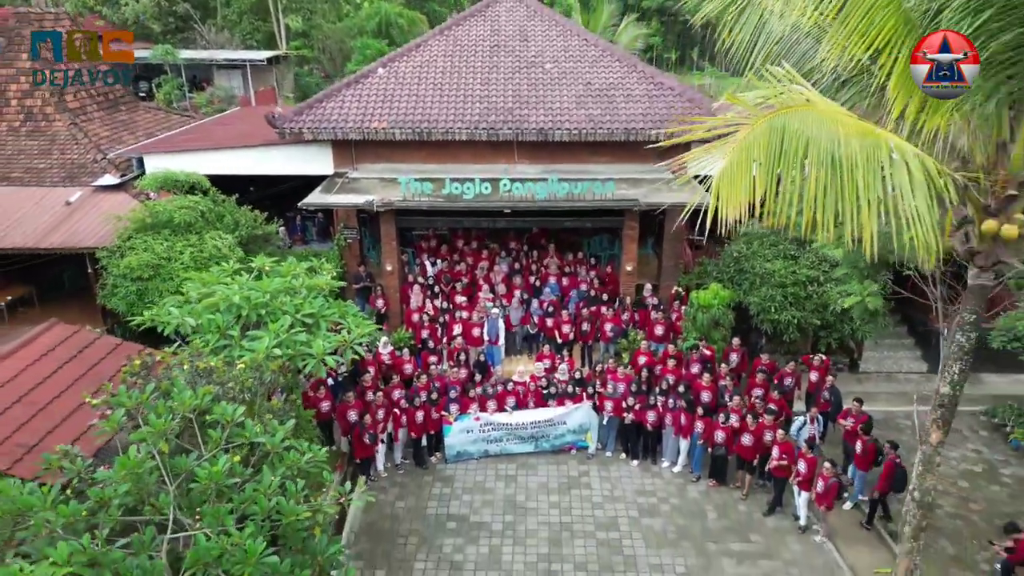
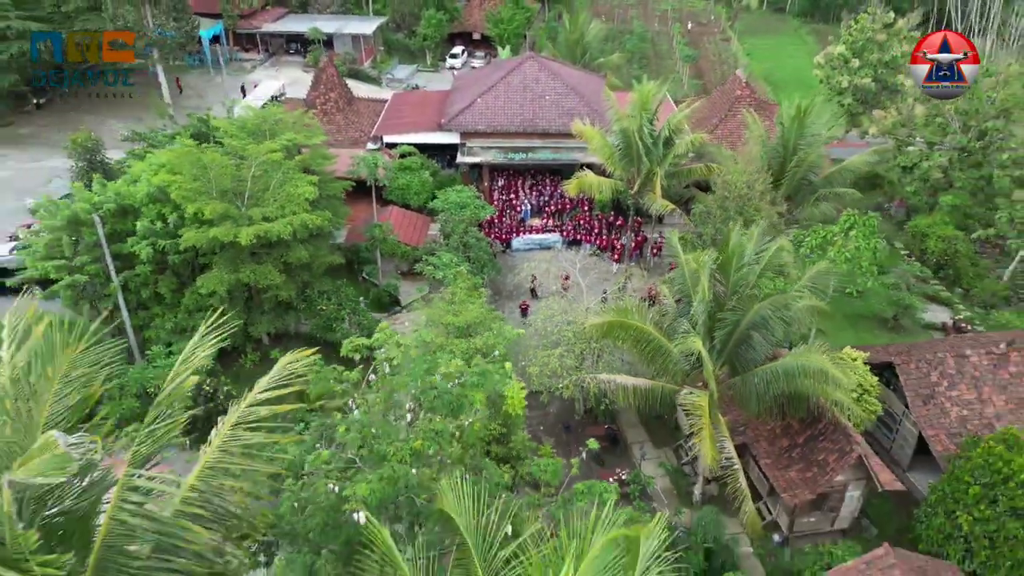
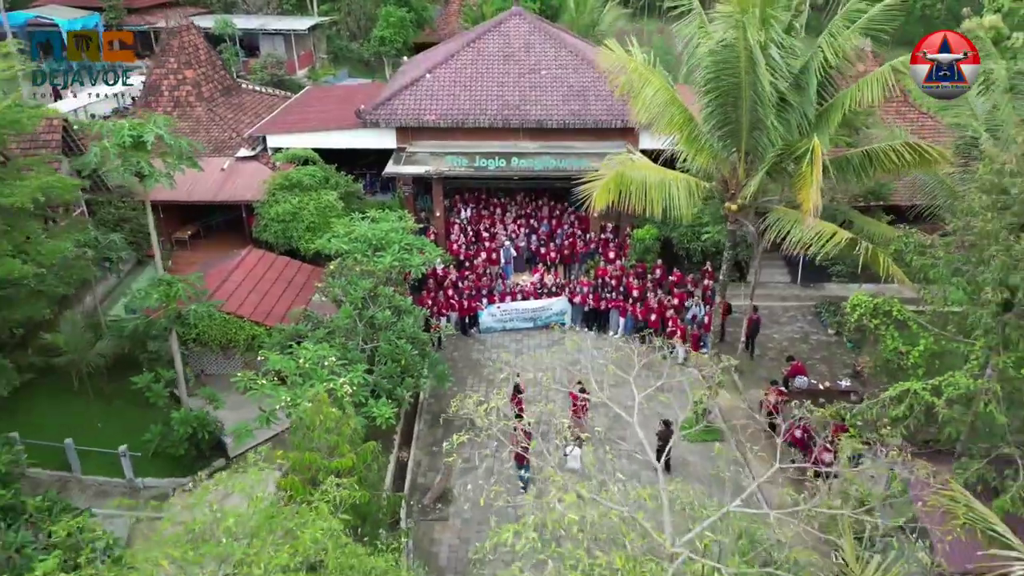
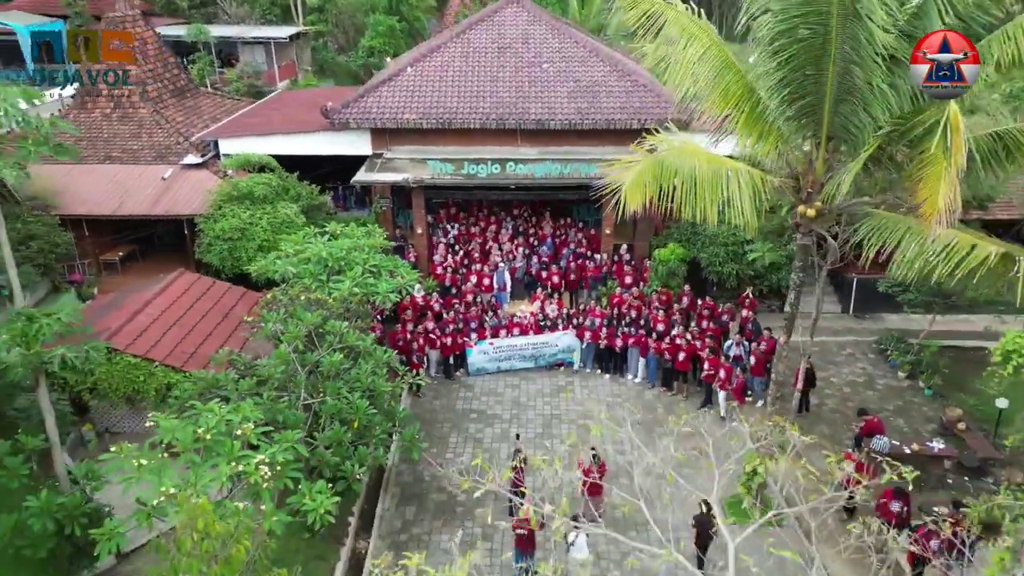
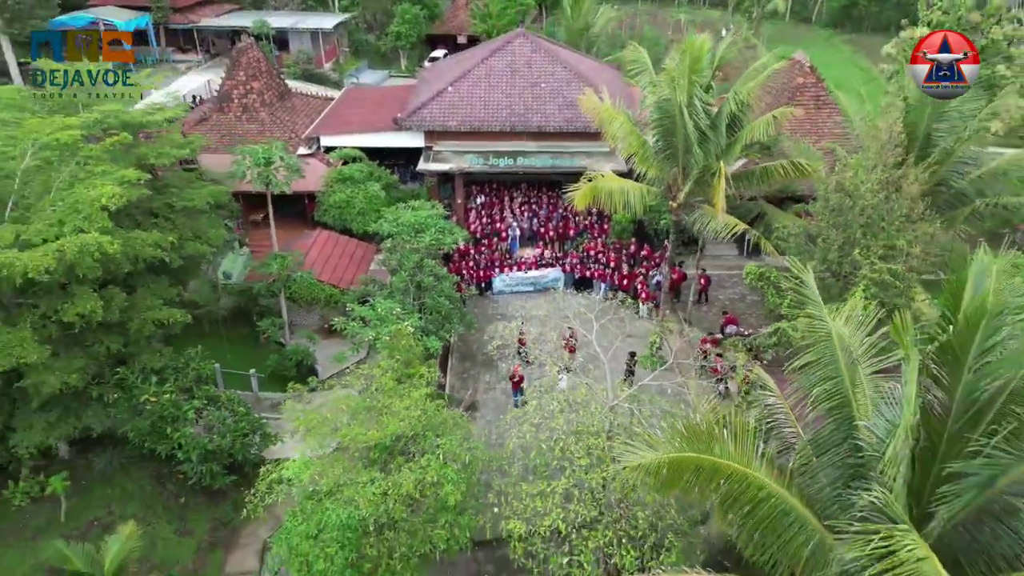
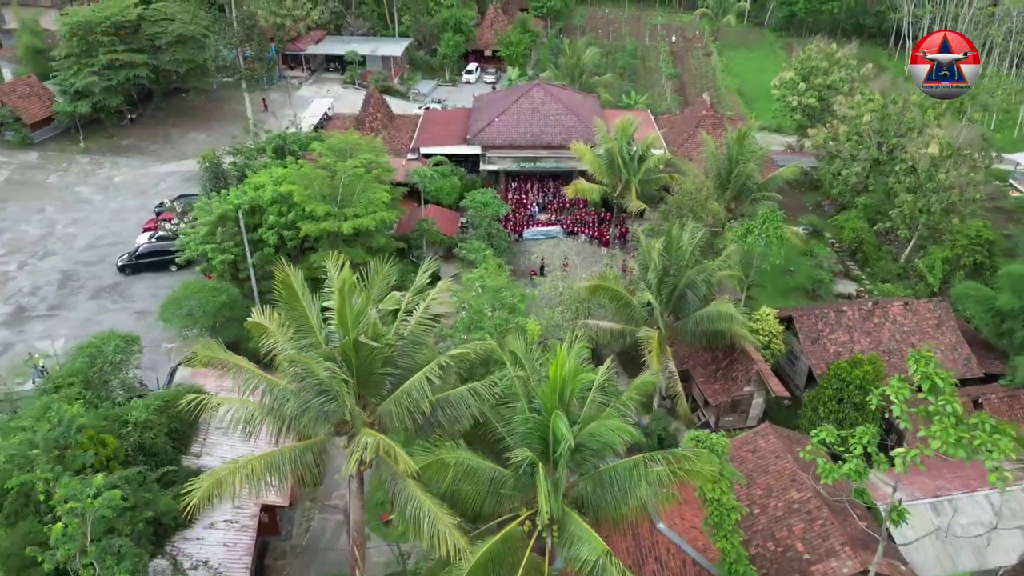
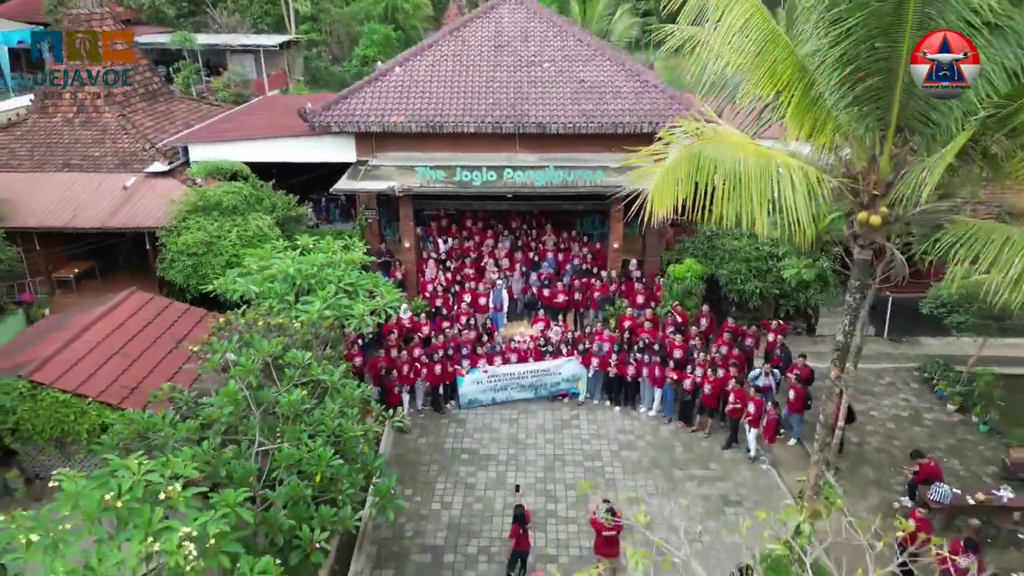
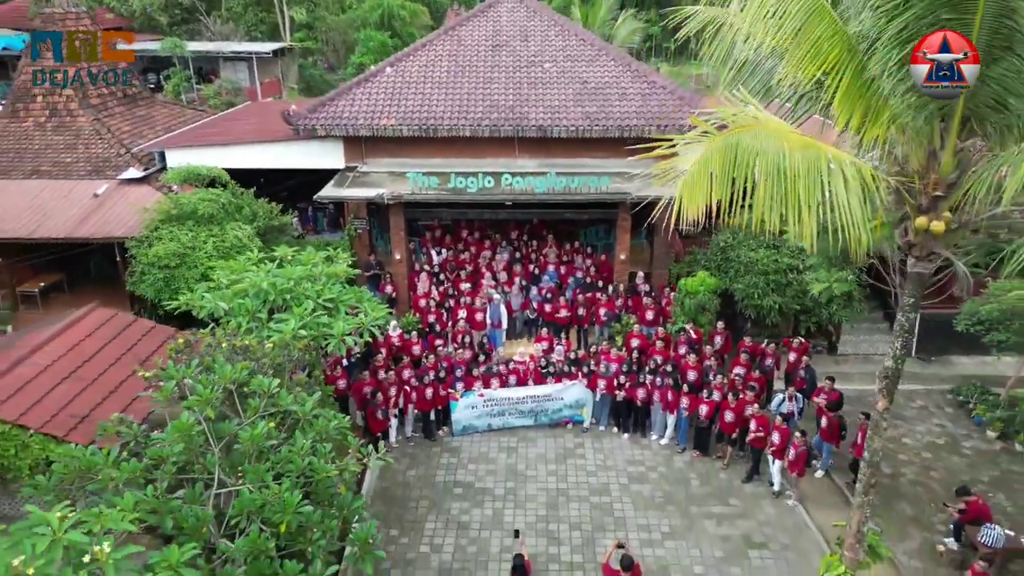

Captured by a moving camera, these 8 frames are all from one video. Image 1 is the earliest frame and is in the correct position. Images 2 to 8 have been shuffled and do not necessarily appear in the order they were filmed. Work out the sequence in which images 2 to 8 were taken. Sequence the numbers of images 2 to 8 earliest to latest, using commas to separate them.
8, 7, 4, 3, 5, 2, 6
